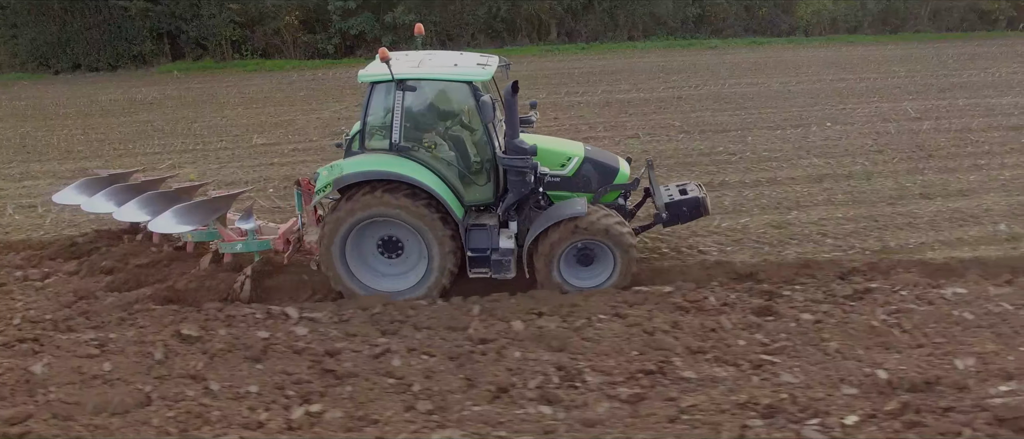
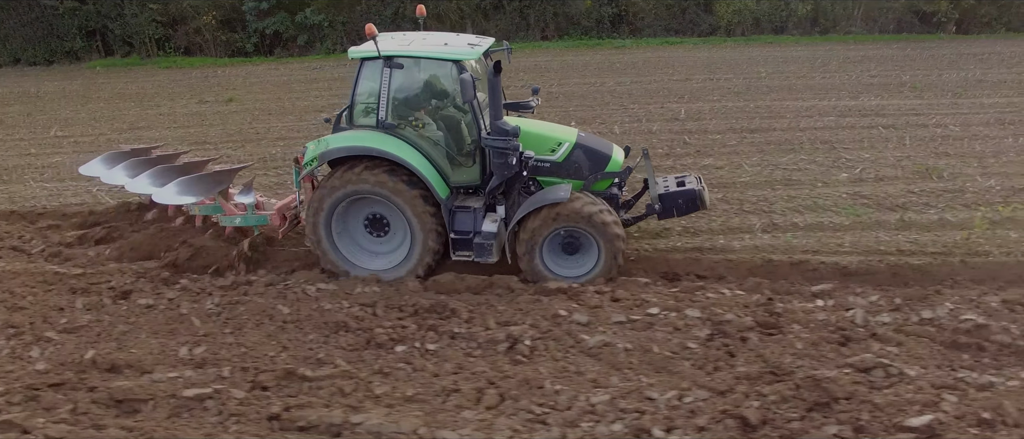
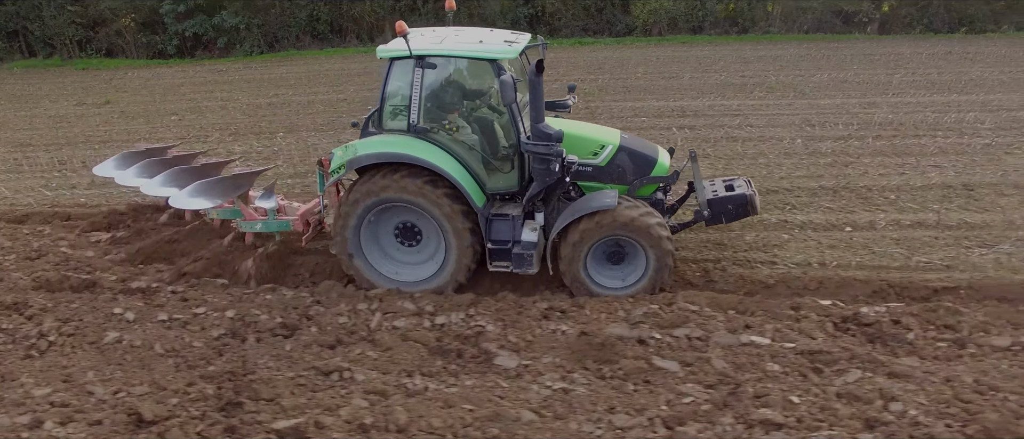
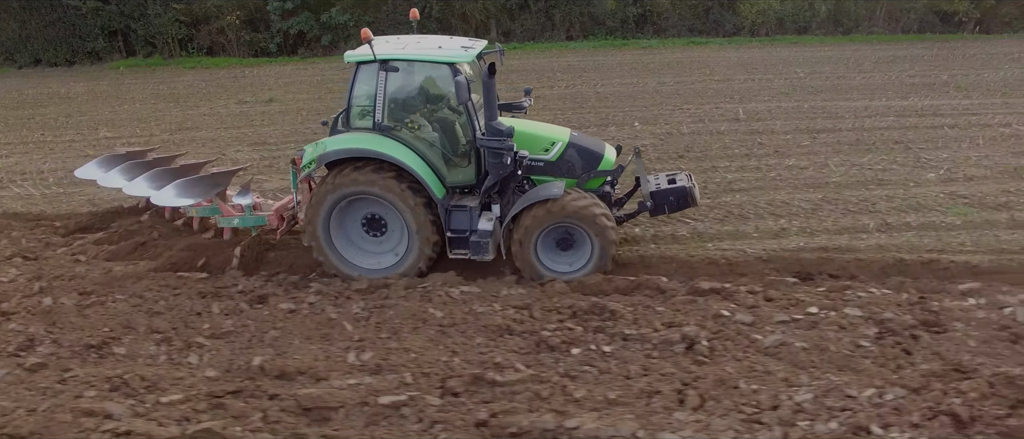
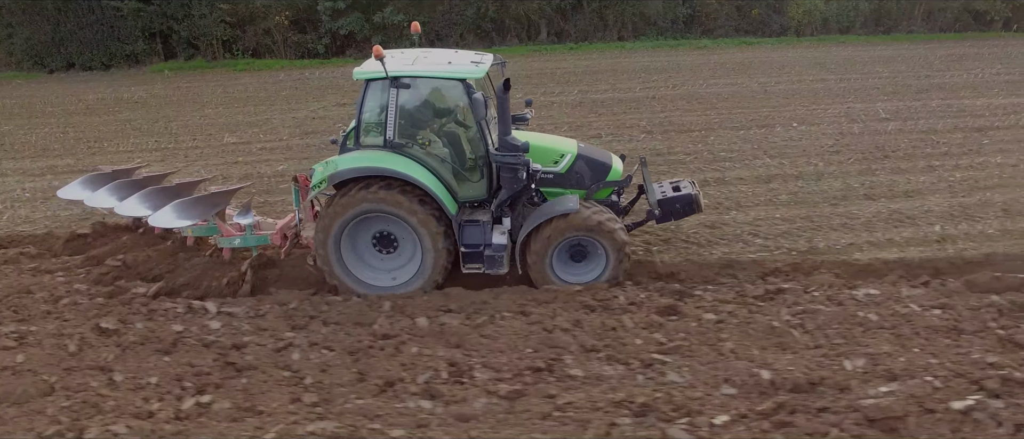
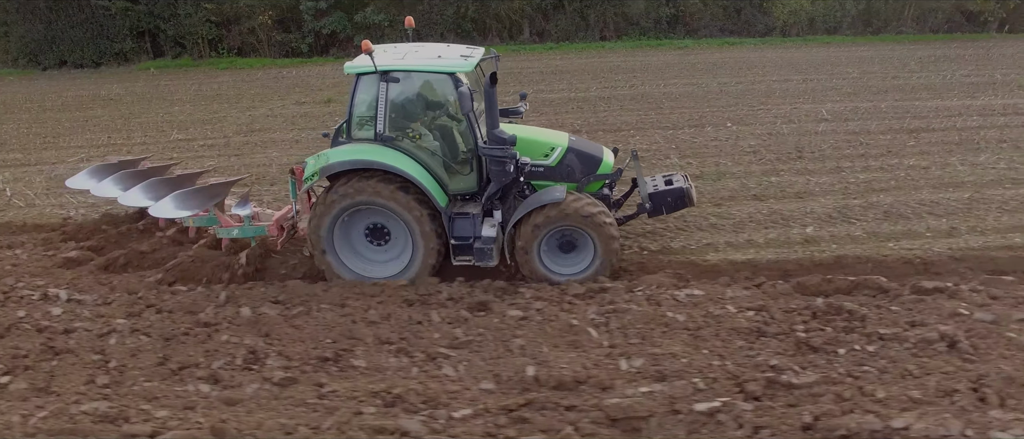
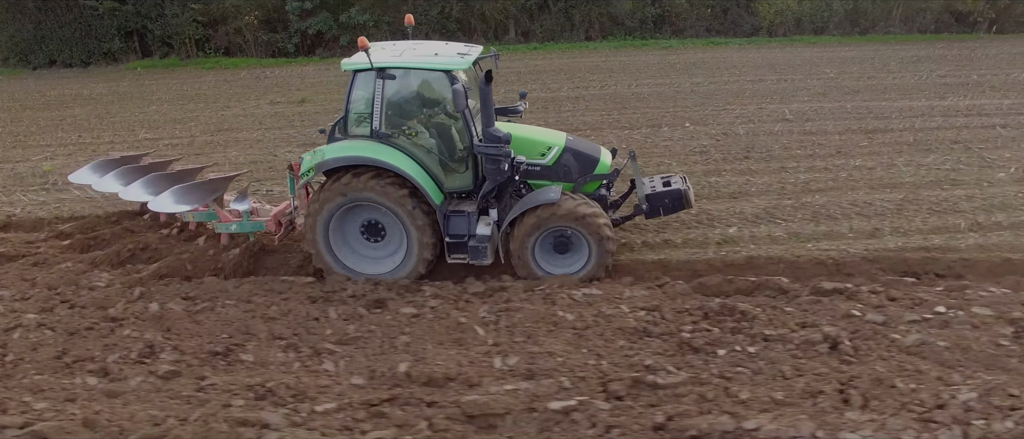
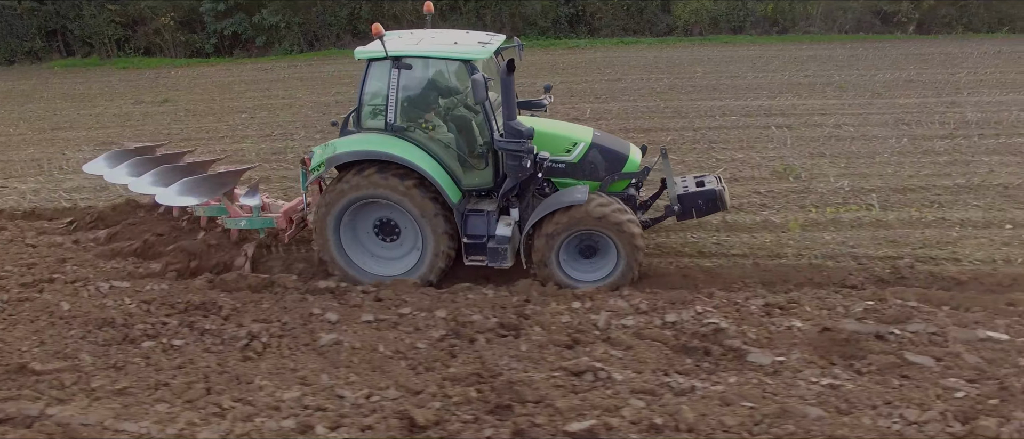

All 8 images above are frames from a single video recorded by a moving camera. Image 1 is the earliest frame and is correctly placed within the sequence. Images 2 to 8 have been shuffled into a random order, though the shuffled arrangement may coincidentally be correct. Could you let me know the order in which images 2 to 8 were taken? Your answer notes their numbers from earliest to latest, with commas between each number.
5, 6, 7, 4, 2, 8, 3
